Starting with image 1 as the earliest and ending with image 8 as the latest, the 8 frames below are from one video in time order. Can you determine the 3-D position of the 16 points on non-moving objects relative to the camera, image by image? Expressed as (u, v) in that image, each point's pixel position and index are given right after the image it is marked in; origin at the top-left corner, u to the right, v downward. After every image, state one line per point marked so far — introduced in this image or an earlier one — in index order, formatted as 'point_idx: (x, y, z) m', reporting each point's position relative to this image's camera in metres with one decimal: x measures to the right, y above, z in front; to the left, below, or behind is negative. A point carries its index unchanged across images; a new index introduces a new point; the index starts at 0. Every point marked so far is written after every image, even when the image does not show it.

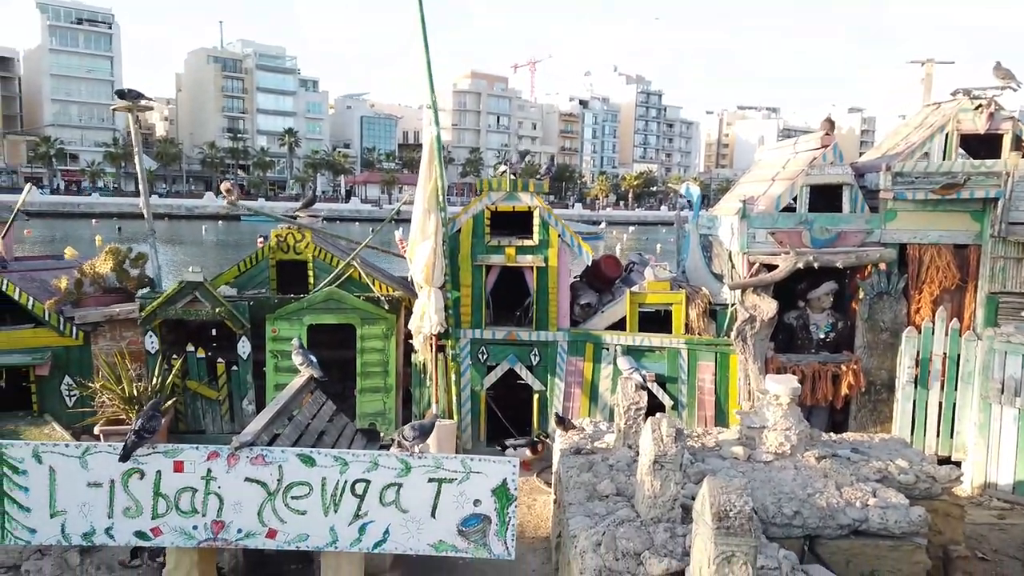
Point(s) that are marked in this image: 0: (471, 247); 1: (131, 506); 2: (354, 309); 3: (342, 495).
0: (-0.6, +0.6, +10.7) m
1: (-2.9, -1.6, +5.7) m
2: (-2.3, -0.3, +10.9) m
3: (-1.3, -1.6, +5.7) m
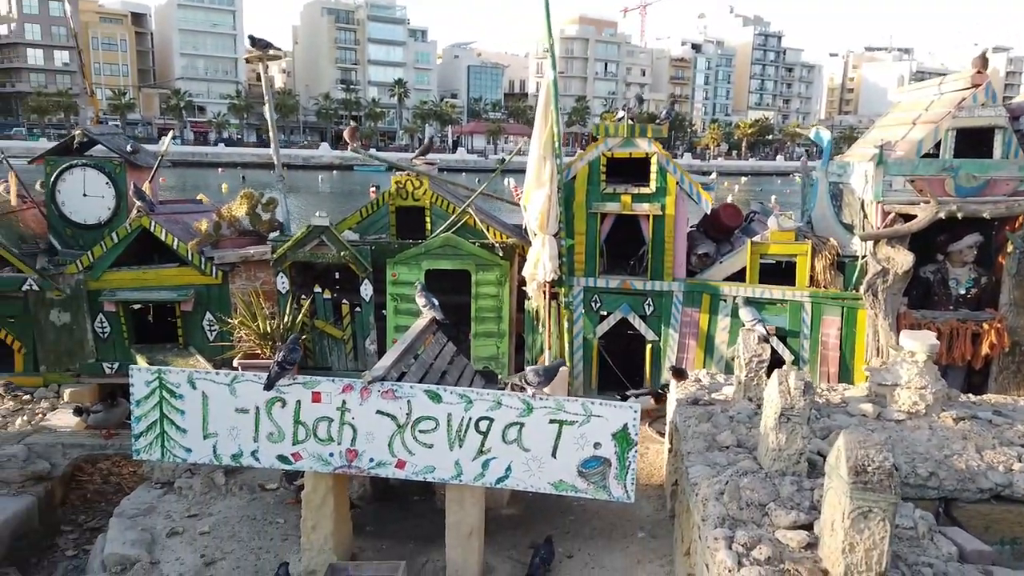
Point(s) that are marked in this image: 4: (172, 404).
0: (+1.0, +1.3, +10.6) m
1: (-1.9, -1.2, +6.1) m
2: (-0.6, +0.5, +11.1) m
3: (-0.4, -1.1, +5.9) m
4: (-2.7, -0.9, +6.1) m
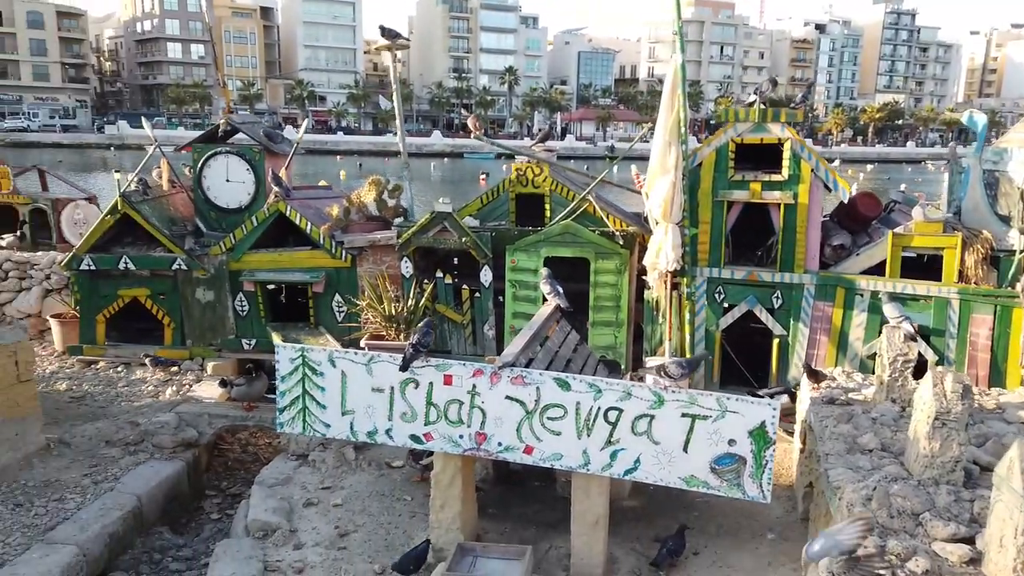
0: (+2.7, +1.5, +10.3) m
1: (-0.9, -1.0, +6.2) m
2: (+1.1, +0.7, +11.0) m
3: (+0.7, -1.0, +5.9) m
4: (-1.7, -0.8, +6.4) m
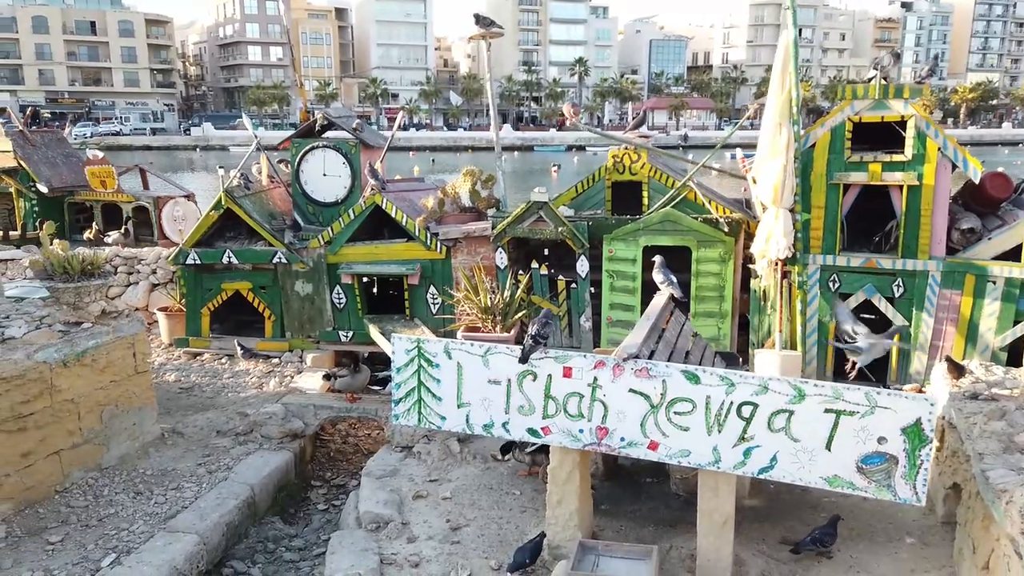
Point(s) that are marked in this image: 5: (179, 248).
0: (+4.1, +1.6, +9.7) m
1: (+0.1, -0.9, +6.1) m
2: (+2.5, +0.8, +10.6) m
3: (+1.6, -0.9, +5.5) m
4: (-0.7, -0.7, +6.3) m
5: (-5.2, +0.6, +11.8) m
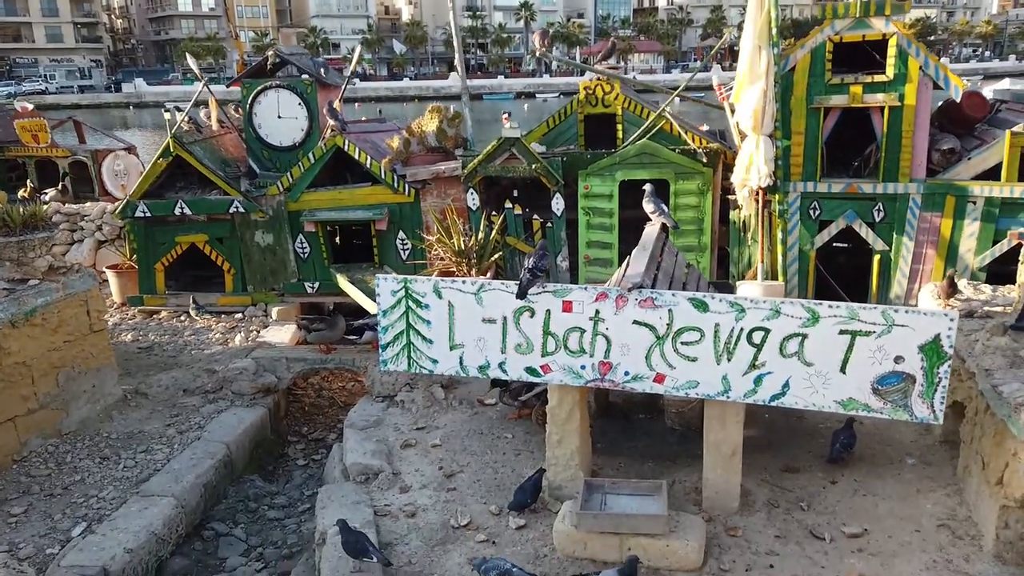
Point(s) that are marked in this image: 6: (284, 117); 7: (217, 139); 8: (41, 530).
0: (+3.7, +2.5, +9.4) m
1: (+0.1, -0.4, +5.7) m
2: (+2.1, +1.7, +10.3) m
3: (+1.6, -0.4, +5.3) m
4: (-0.7, -0.2, +5.9) m
5: (-5.7, +1.3, +11.1) m
6: (-3.5, +2.6, +11.5) m
7: (-4.6, +2.3, +11.8) m
8: (-3.8, -2.0, +6.1) m
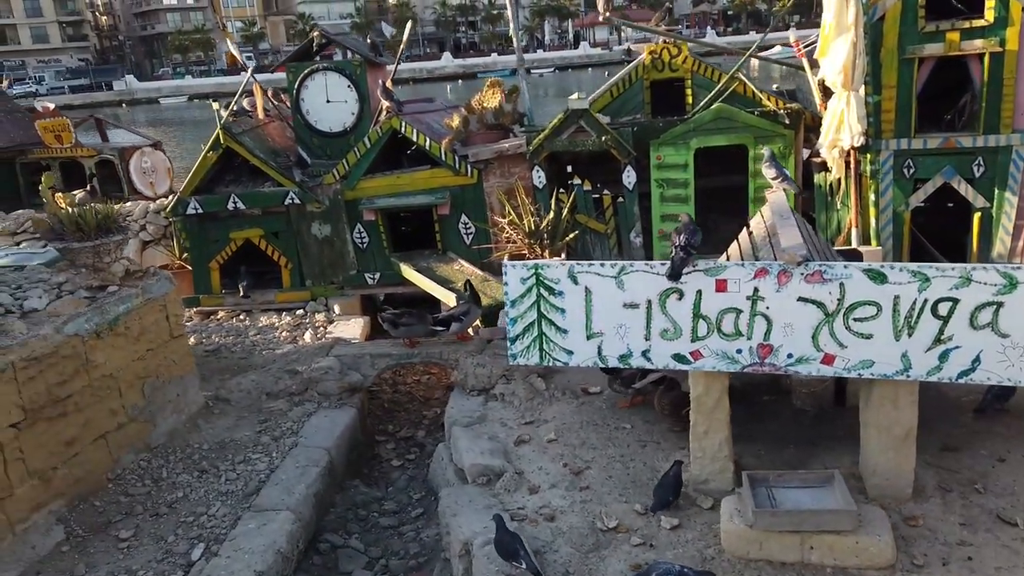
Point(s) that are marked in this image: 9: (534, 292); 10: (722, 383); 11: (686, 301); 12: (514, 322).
0: (+4.6, +2.9, +8.9) m
1: (+1.1, -0.3, +5.3) m
2: (+3.1, +2.1, +9.8) m
3: (+2.6, -0.2, +4.8) m
4: (+0.3, -0.1, +5.4) m
5: (-4.7, +1.3, +10.6) m
6: (-2.6, +2.7, +11.0) m
7: (-3.7, +2.4, +11.3) m
8: (-2.7, -2.0, +5.7) m
9: (+0.2, 0.0, +5.4) m
10: (+1.6, -0.7, +5.5) m
11: (+1.2, -0.1, +5.2) m
12: (0.0, -0.2, +5.5) m
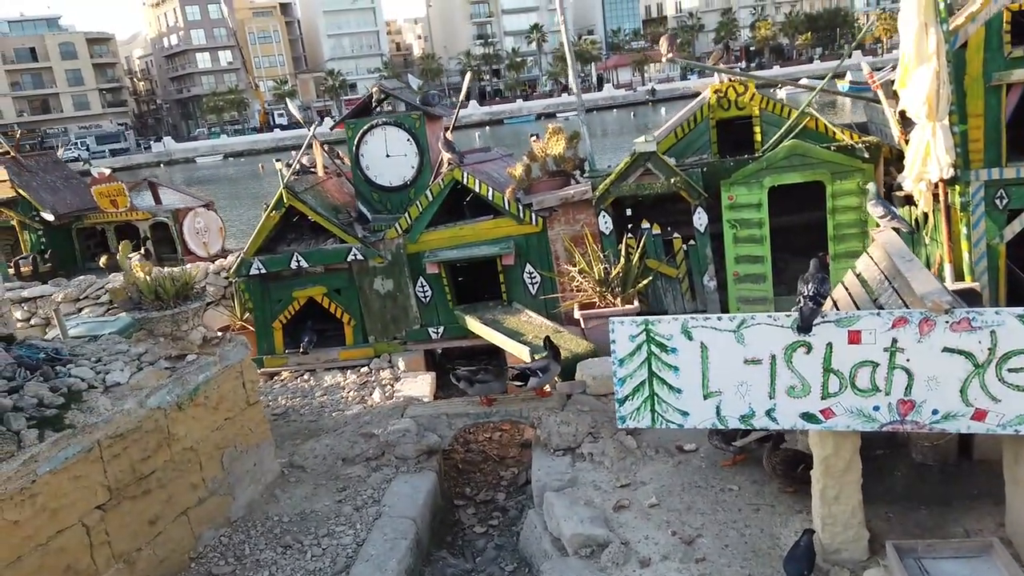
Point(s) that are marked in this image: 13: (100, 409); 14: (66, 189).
0: (+5.3, +2.5, +8.5) m
1: (+1.8, -0.6, +4.9) m
2: (+3.9, +1.6, +9.4) m
3: (+3.3, -0.4, +4.4) m
4: (+1.0, -0.5, +5.1) m
5: (-3.8, +0.4, +10.5) m
6: (-1.7, +1.9, +10.9) m
7: (-2.8, +1.5, +11.2) m
8: (-1.9, -2.5, +5.3) m
9: (+0.9, -0.4, +5.1) m
10: (+2.3, -1.0, +5.1) m
11: (+1.9, -0.4, +4.8) m
12: (+0.8, -0.6, +5.2) m
13: (-3.1, -0.9, +5.7) m
14: (-9.6, +2.1, +16.3) m
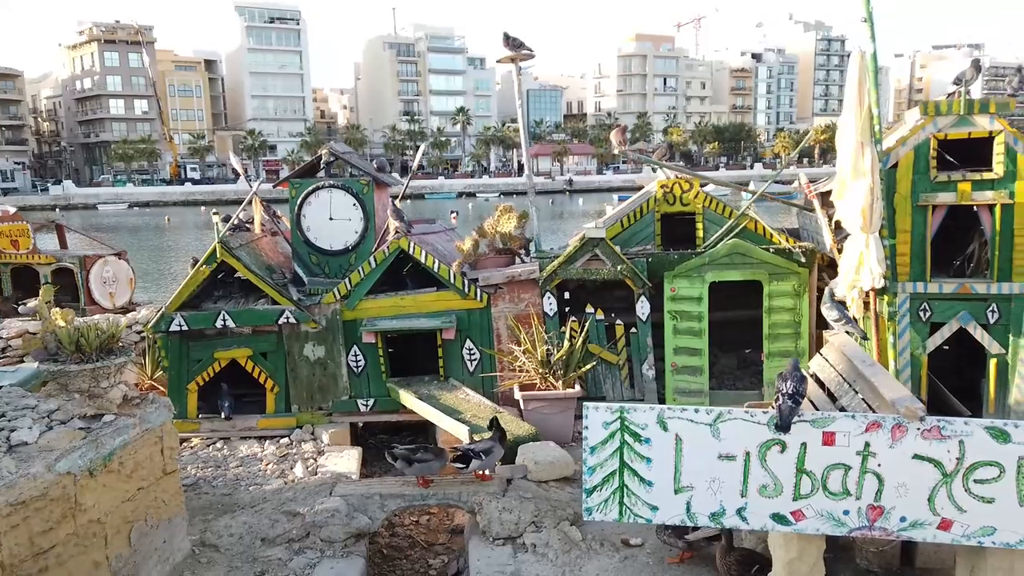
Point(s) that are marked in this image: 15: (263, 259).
0: (+4.9, +1.2, +9.1) m
1: (+1.6, -1.2, +4.8) m
2: (+3.3, +0.3, +9.7) m
3: (+3.2, -1.1, +4.5) m
4: (+0.8, -1.1, +4.9) m
5: (-4.6, -0.3, +9.8) m
6: (-2.5, +1.0, +10.6) m
7: (-3.6, +0.6, +10.7) m
8: (-2.2, -2.9, +4.6) m
9: (+0.7, -1.0, +4.9) m
10: (+2.0, -1.7, +5.0) m
11: (+1.7, -1.0, +4.7) m
12: (+0.5, -1.2, +4.9) m
13: (-3.4, -1.2, +5.0) m
14: (-10.9, +1.3, +15.1) m
15: (-3.5, +0.4, +10.5) m
